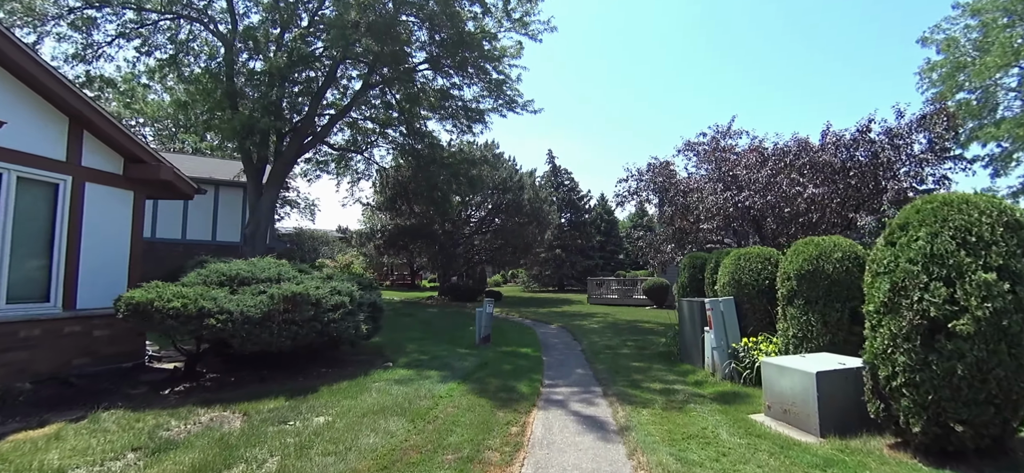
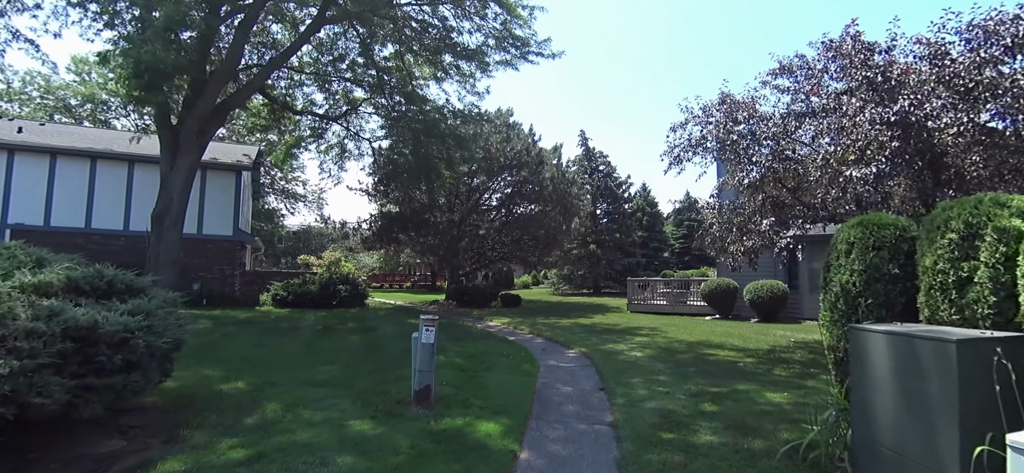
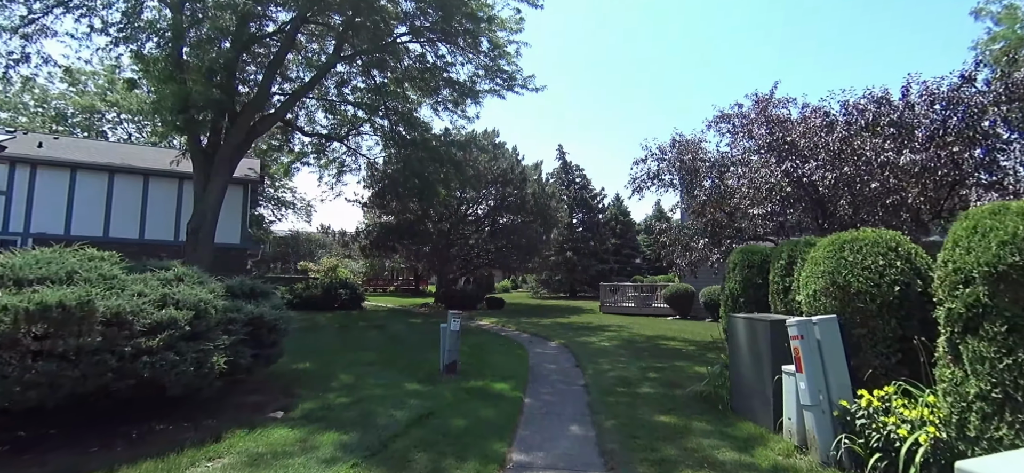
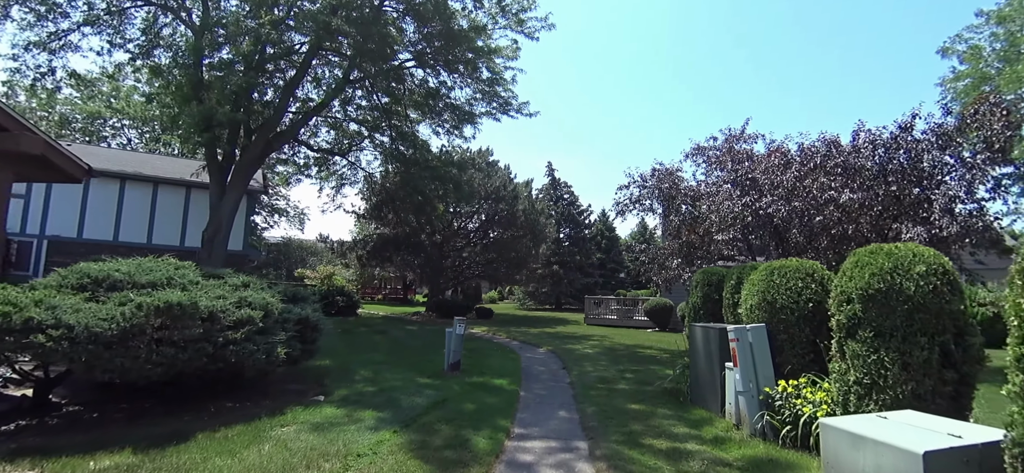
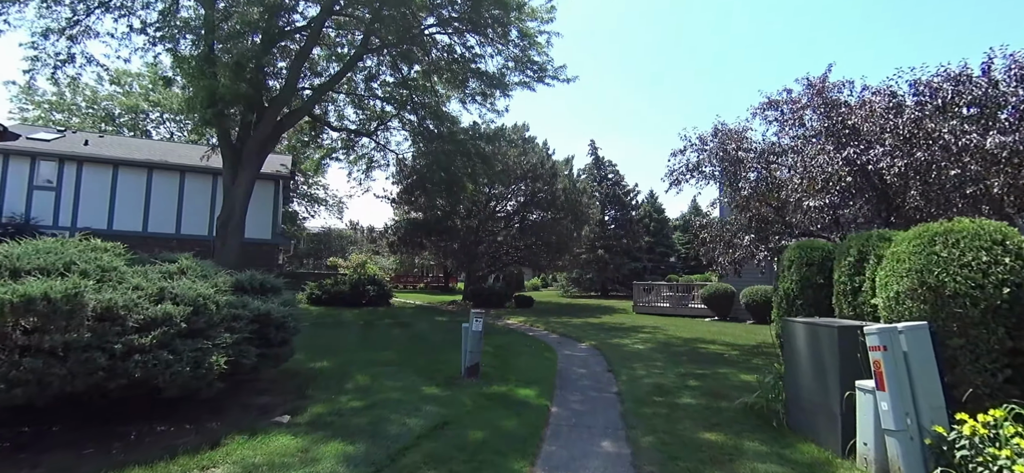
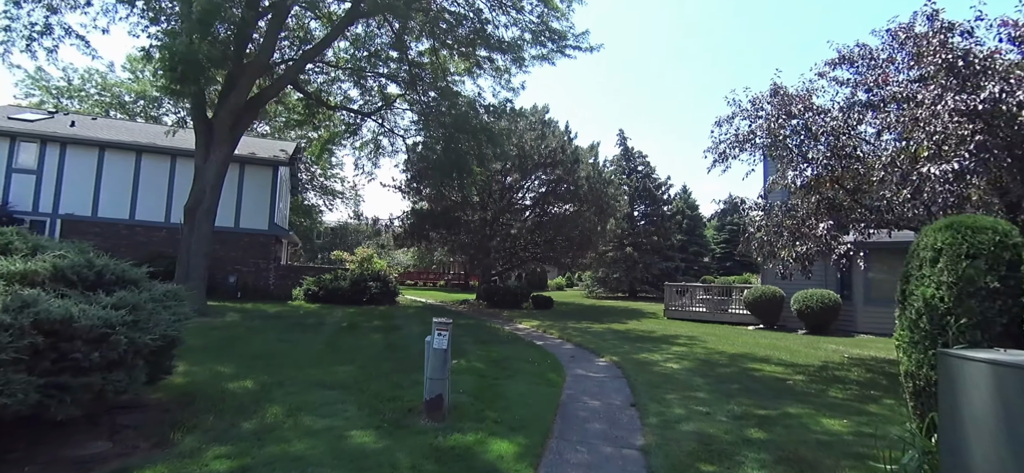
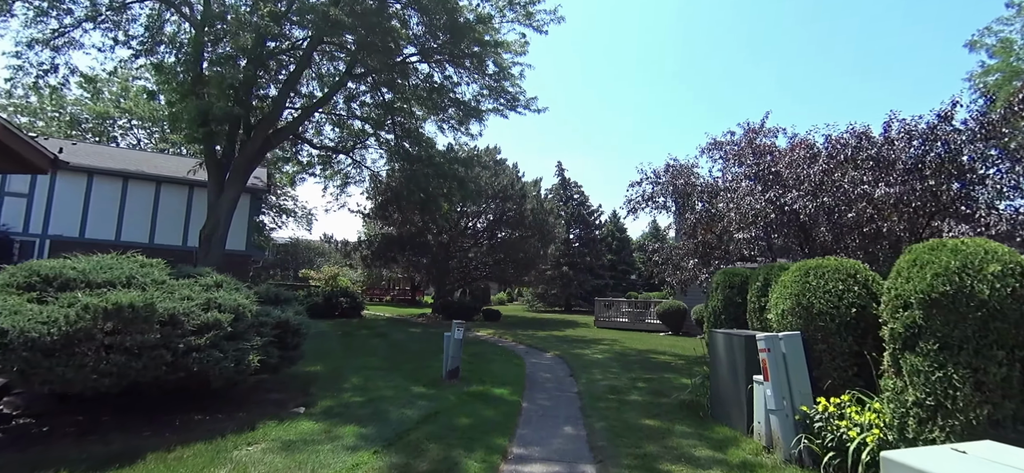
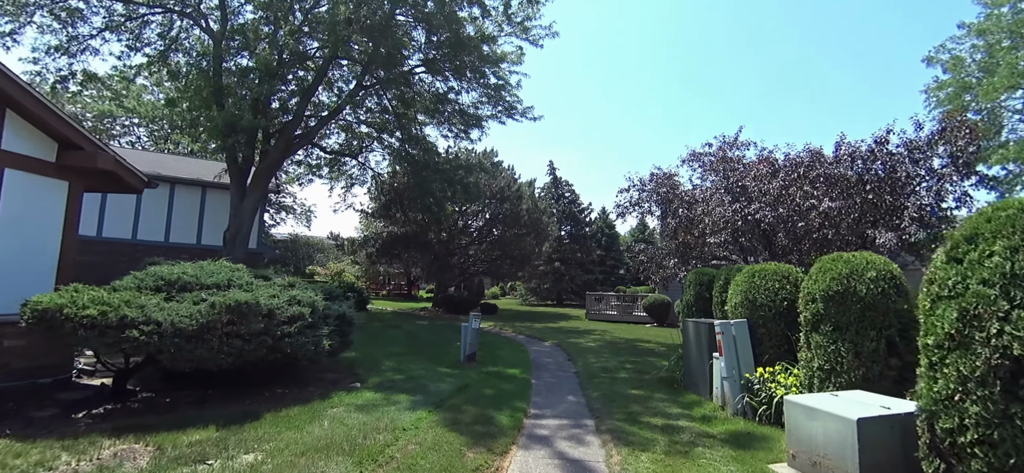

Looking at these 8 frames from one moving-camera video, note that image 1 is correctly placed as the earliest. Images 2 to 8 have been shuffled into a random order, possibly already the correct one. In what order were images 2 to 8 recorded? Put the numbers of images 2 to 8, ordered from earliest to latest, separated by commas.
8, 4, 7, 3, 5, 2, 6
